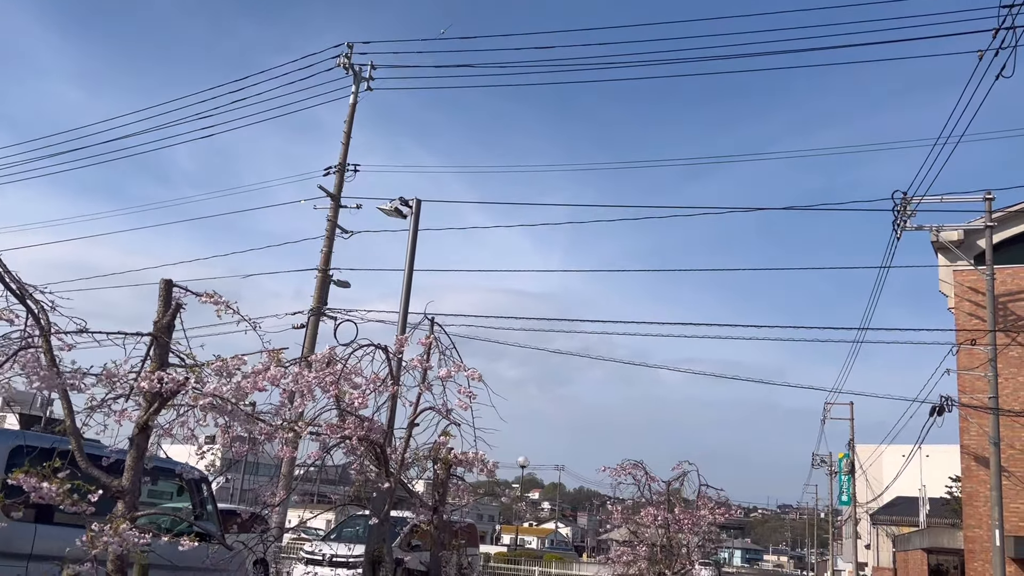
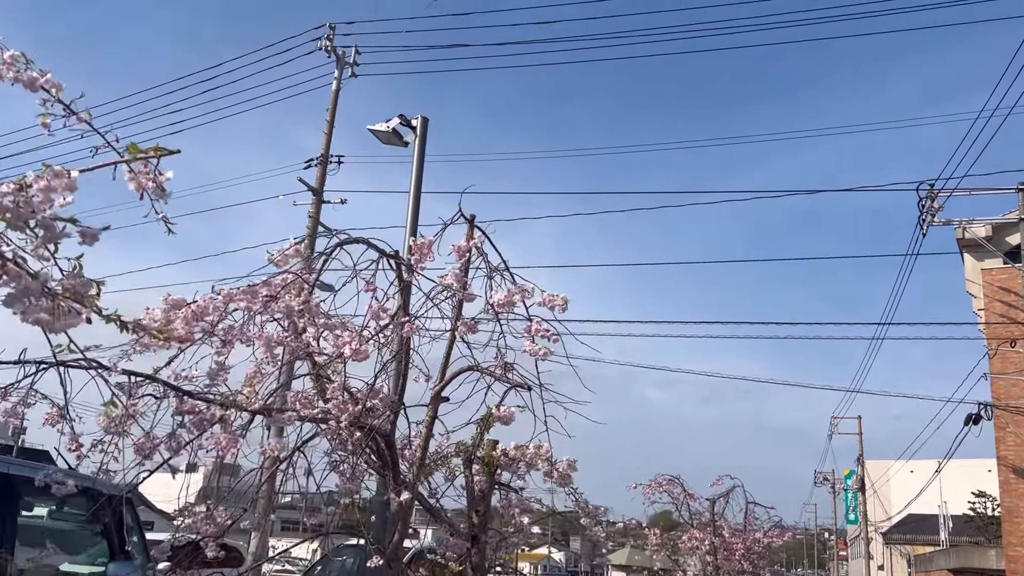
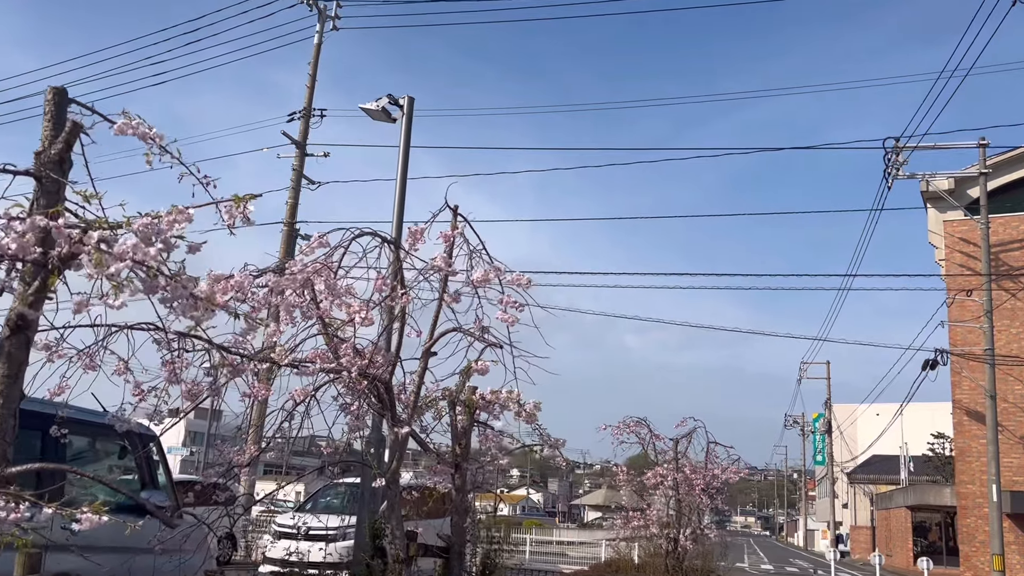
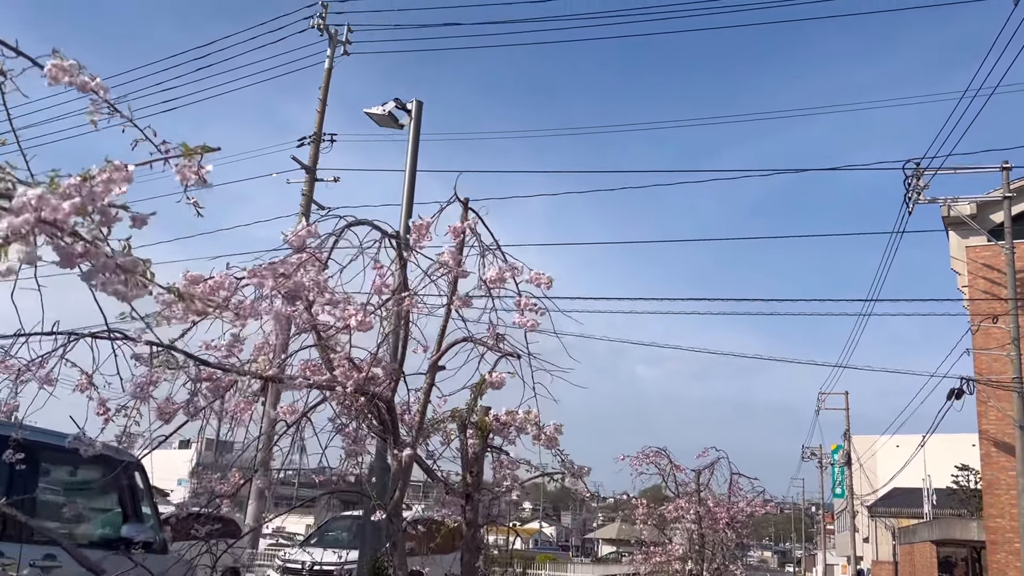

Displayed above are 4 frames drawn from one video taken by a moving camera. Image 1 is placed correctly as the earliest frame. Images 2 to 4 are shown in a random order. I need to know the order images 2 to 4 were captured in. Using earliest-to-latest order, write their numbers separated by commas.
3, 4, 2
